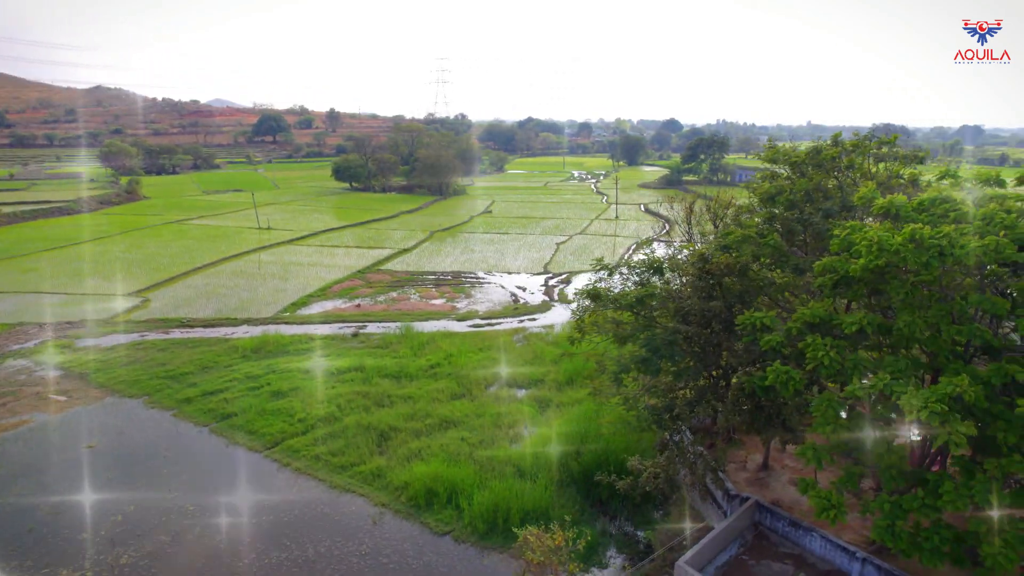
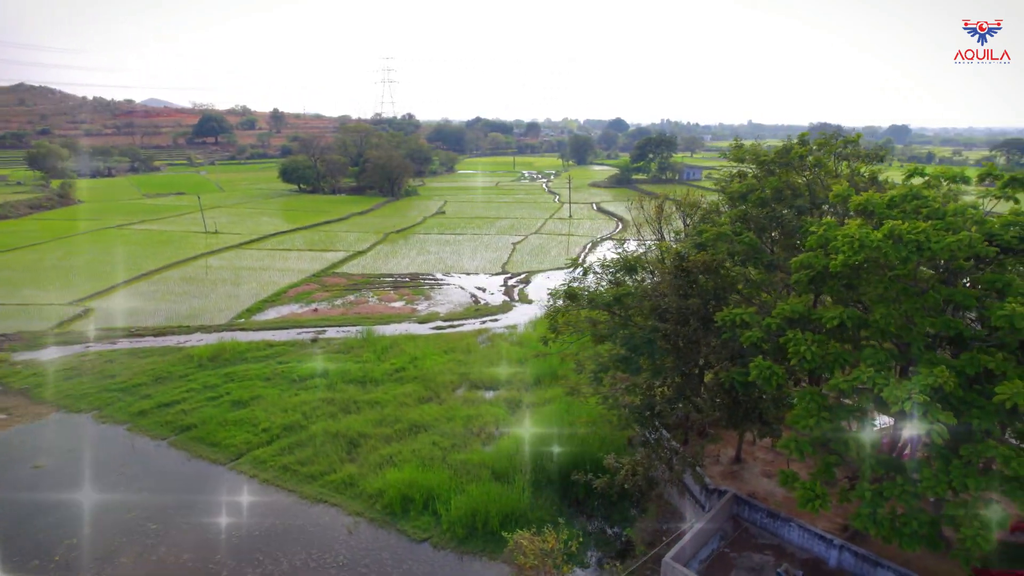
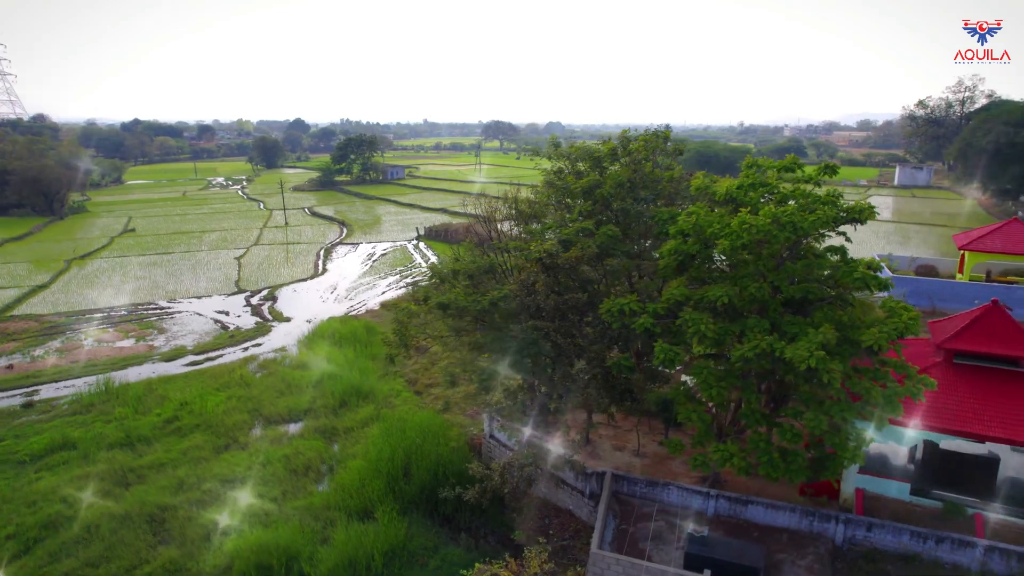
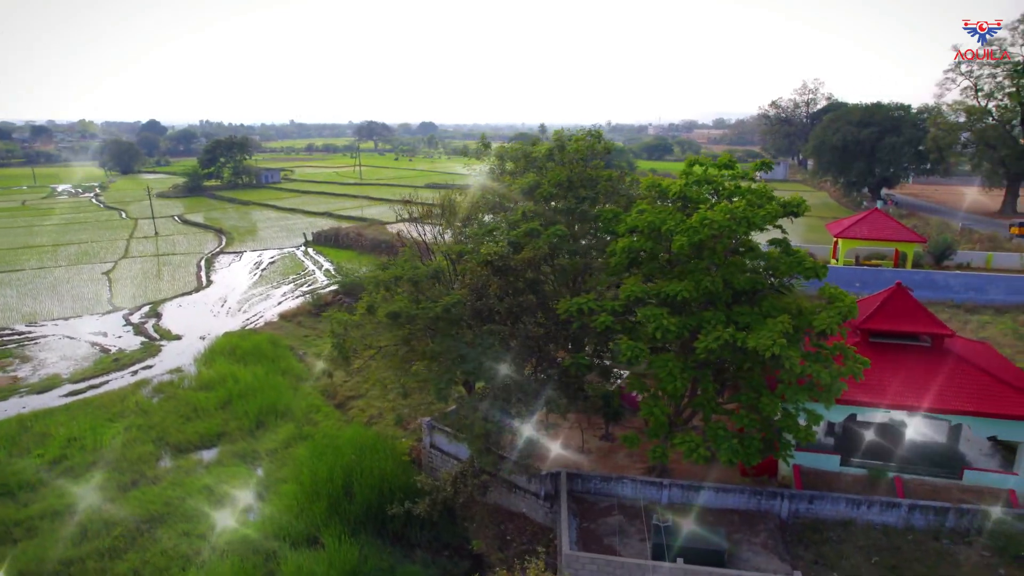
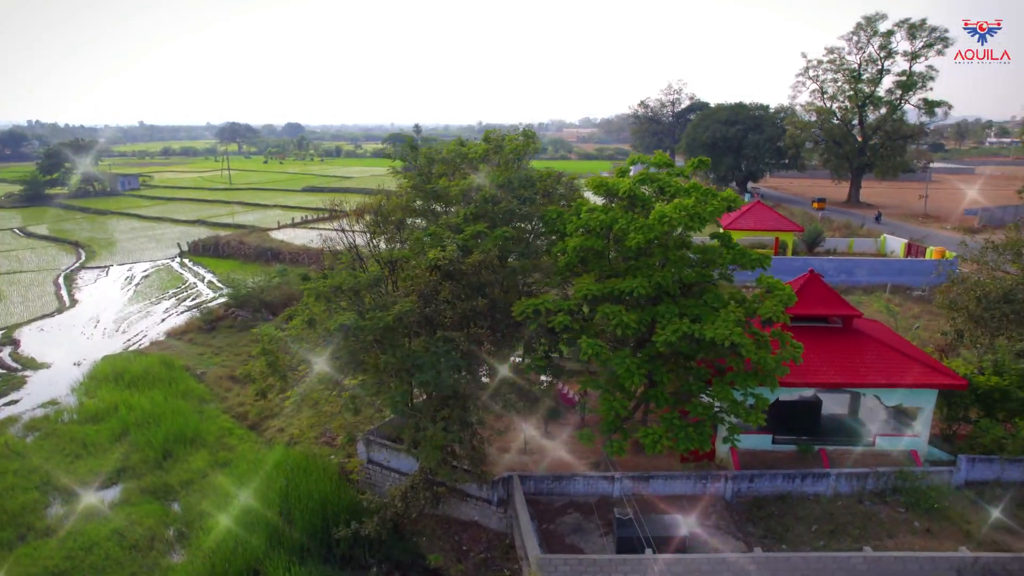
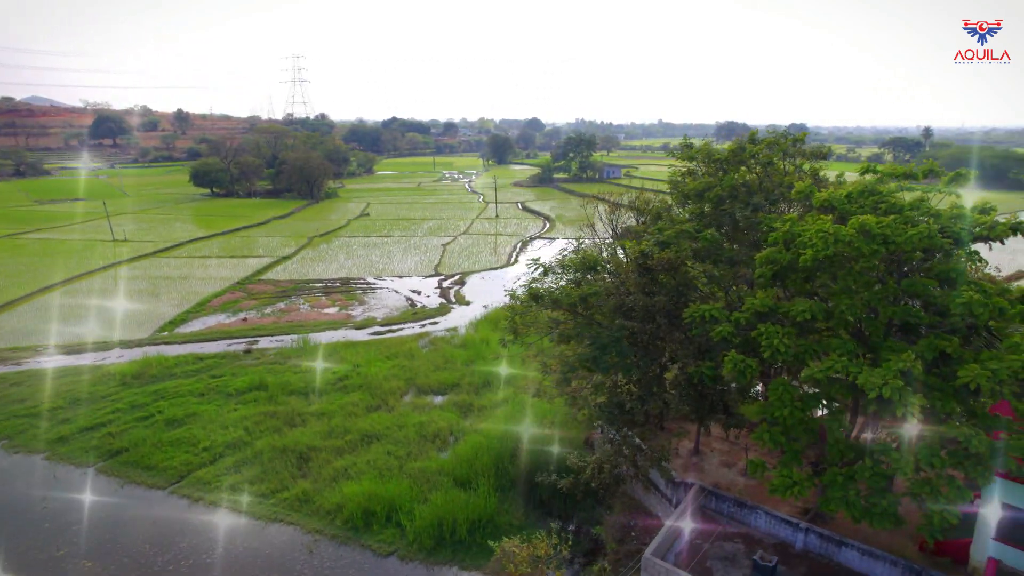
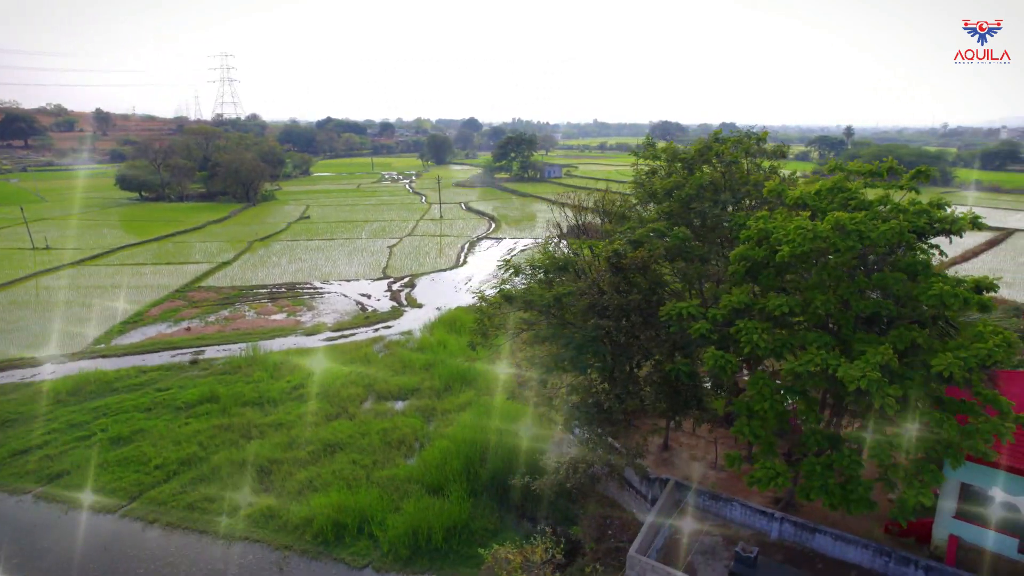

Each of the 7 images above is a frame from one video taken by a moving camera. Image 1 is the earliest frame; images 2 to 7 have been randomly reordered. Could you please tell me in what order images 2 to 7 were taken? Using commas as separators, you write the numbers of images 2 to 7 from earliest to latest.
2, 6, 7, 3, 4, 5
